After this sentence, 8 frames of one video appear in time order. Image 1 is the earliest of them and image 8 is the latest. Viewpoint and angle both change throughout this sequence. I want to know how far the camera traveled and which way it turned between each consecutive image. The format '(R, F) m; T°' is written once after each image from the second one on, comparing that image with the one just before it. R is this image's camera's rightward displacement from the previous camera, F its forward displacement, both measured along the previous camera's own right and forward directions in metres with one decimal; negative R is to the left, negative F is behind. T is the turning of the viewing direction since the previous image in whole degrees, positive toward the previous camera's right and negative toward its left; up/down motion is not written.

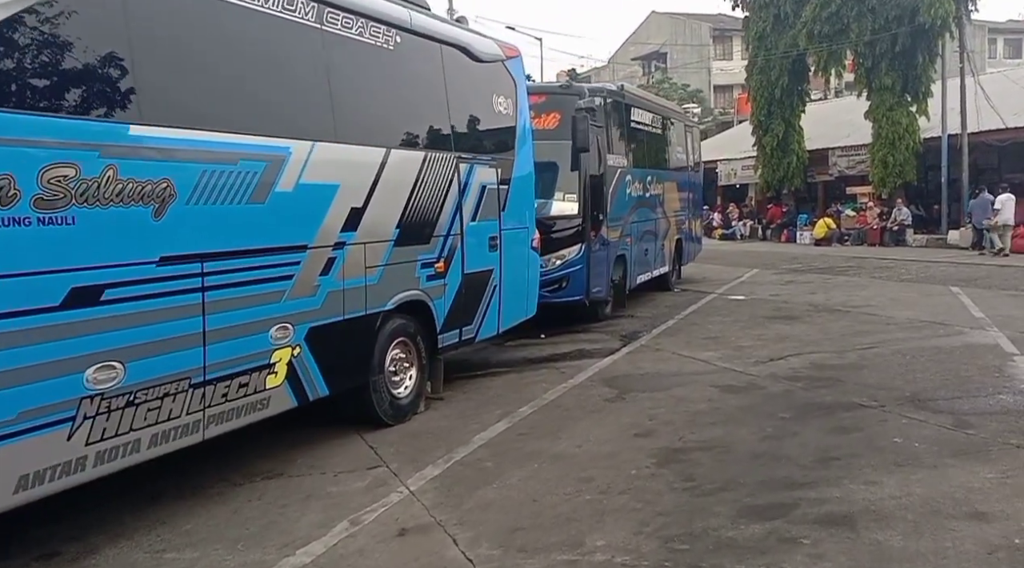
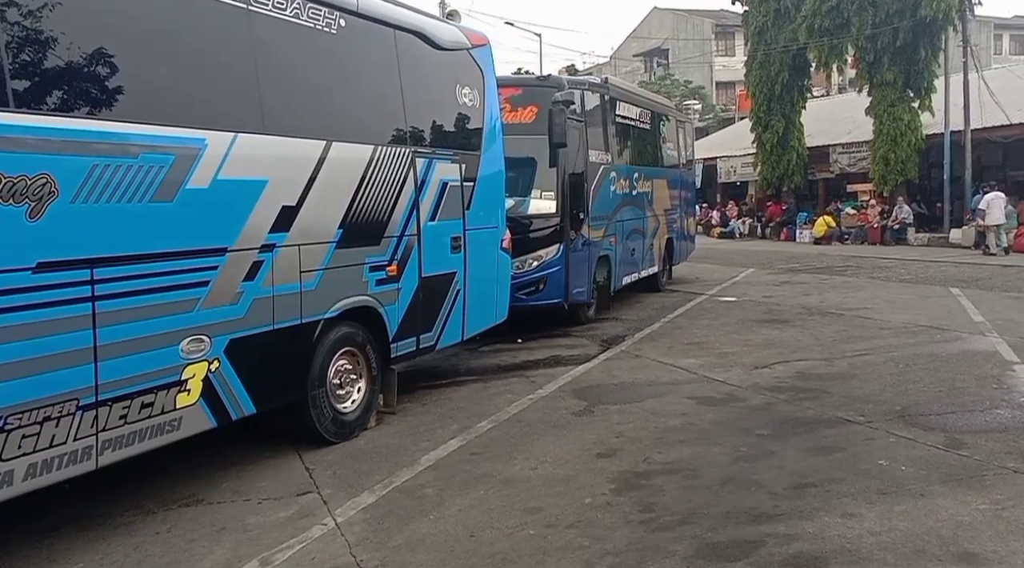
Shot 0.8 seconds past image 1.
(+0.4, +0.5) m; 0°
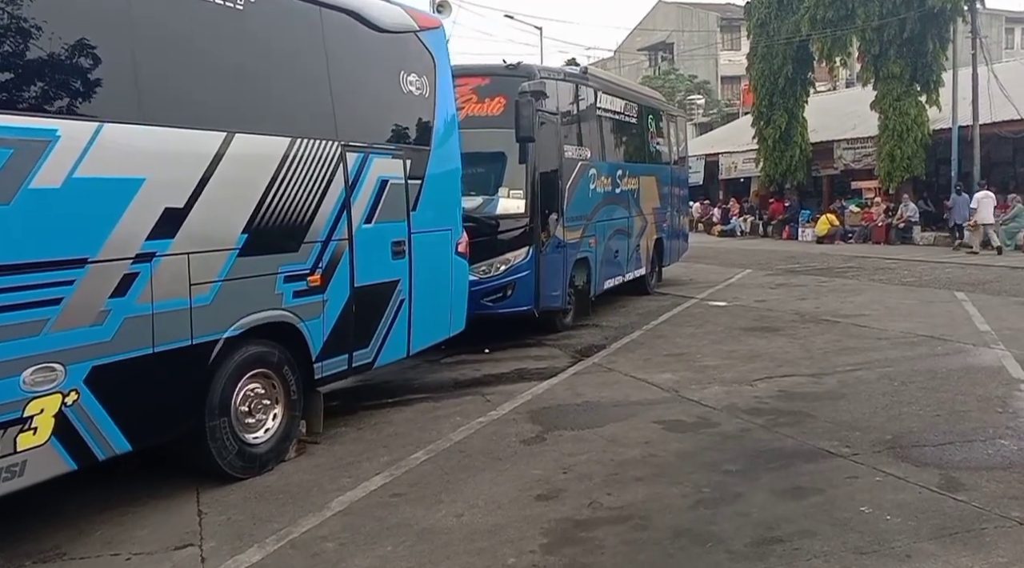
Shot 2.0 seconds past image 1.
(+0.5, +0.8) m; -1°
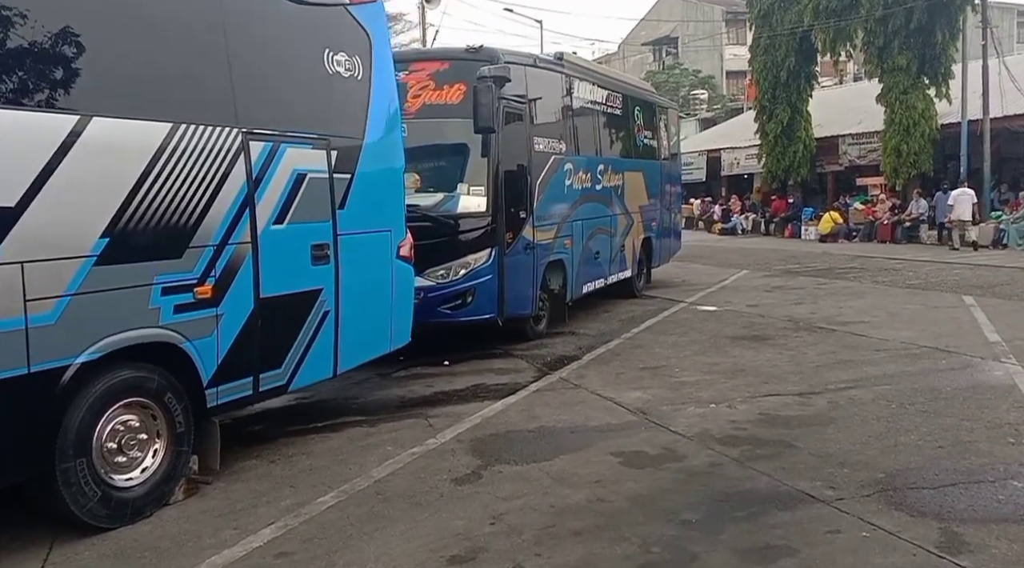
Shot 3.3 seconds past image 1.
(+0.5, +0.9) m; -1°
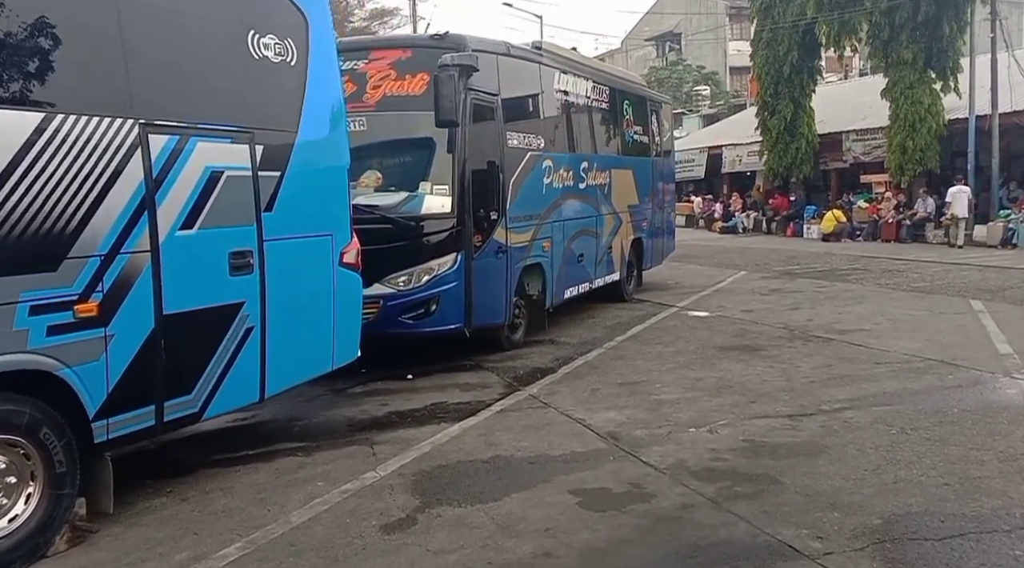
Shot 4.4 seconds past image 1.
(+0.4, +0.7) m; 0°
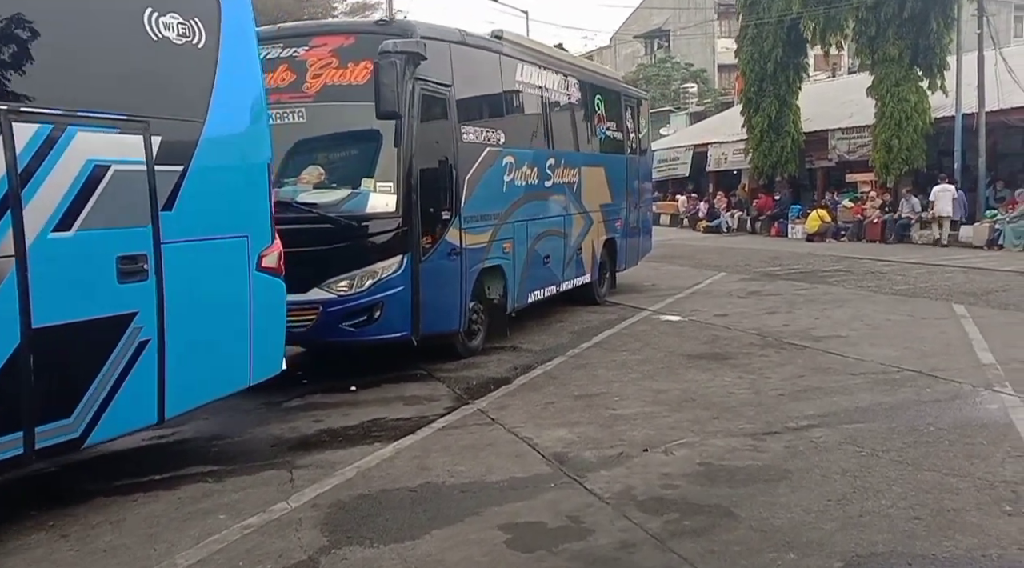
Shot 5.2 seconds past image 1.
(+0.4, +0.5) m; +1°
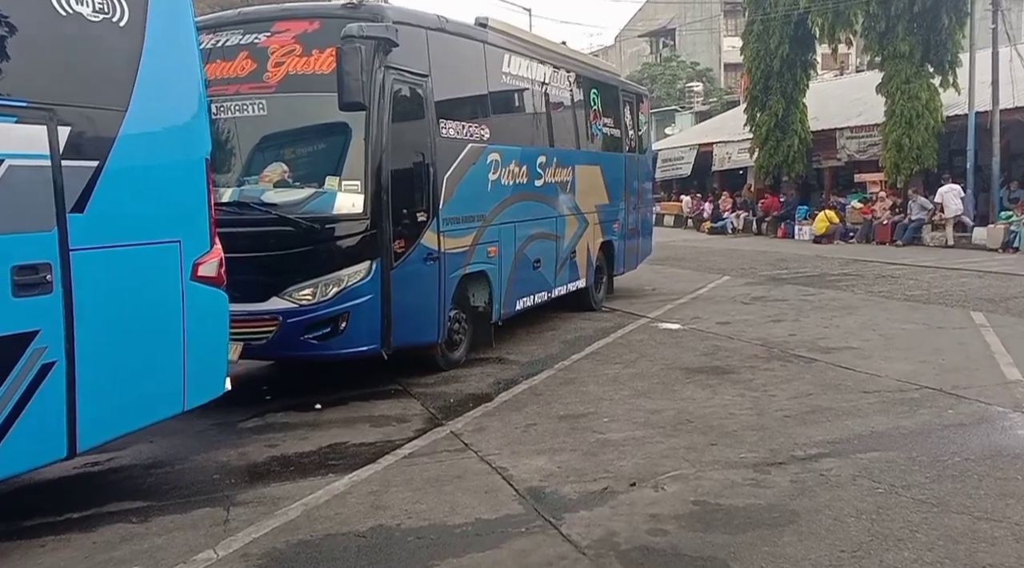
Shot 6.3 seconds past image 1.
(+0.2, +0.7) m; 0°
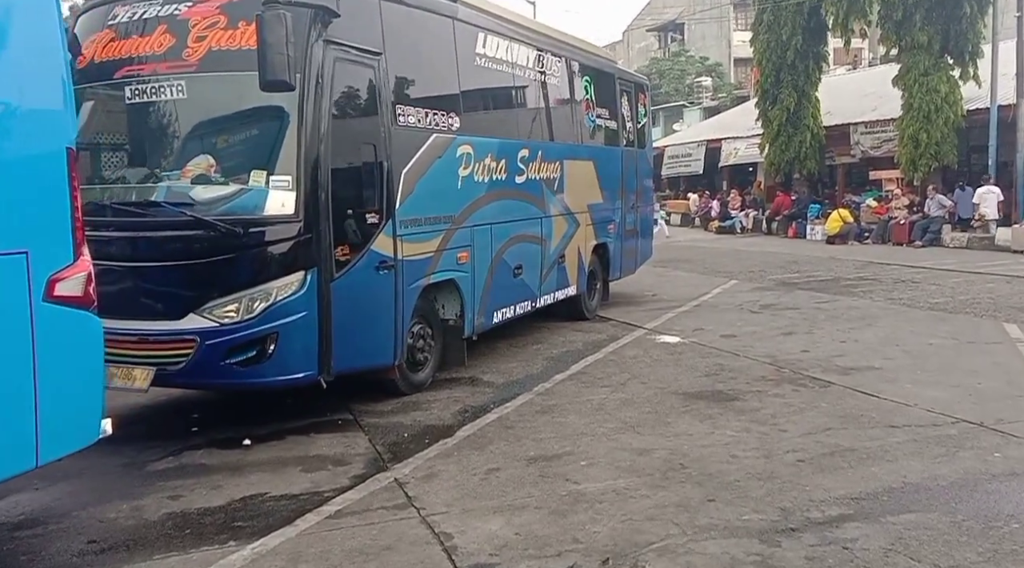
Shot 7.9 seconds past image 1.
(+0.3, +1.1) m; -1°
